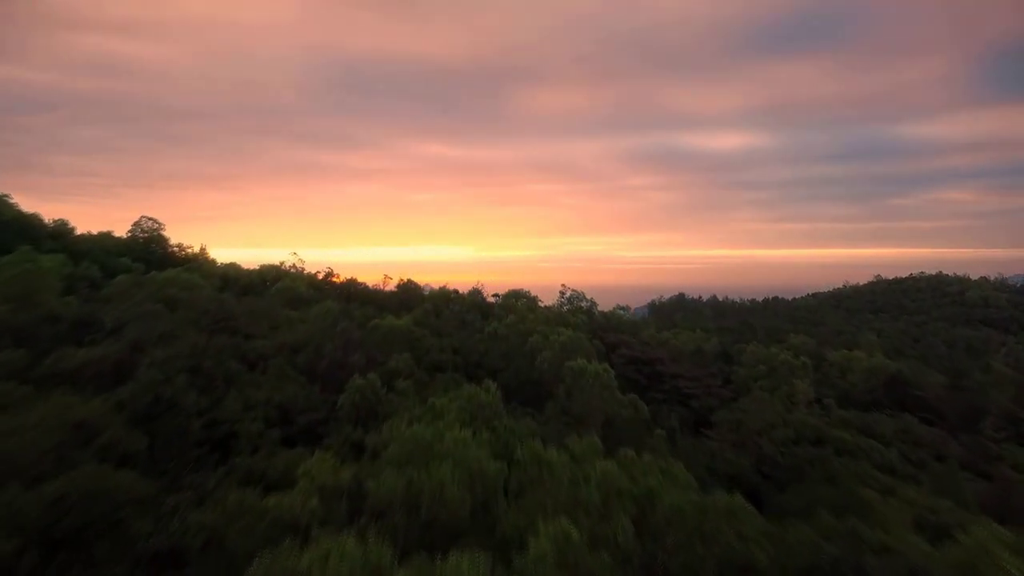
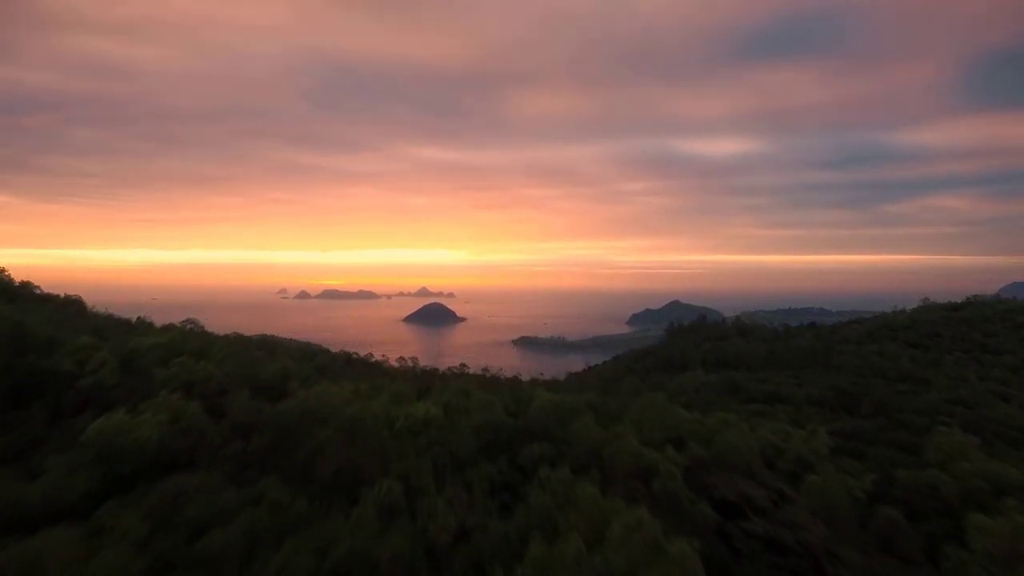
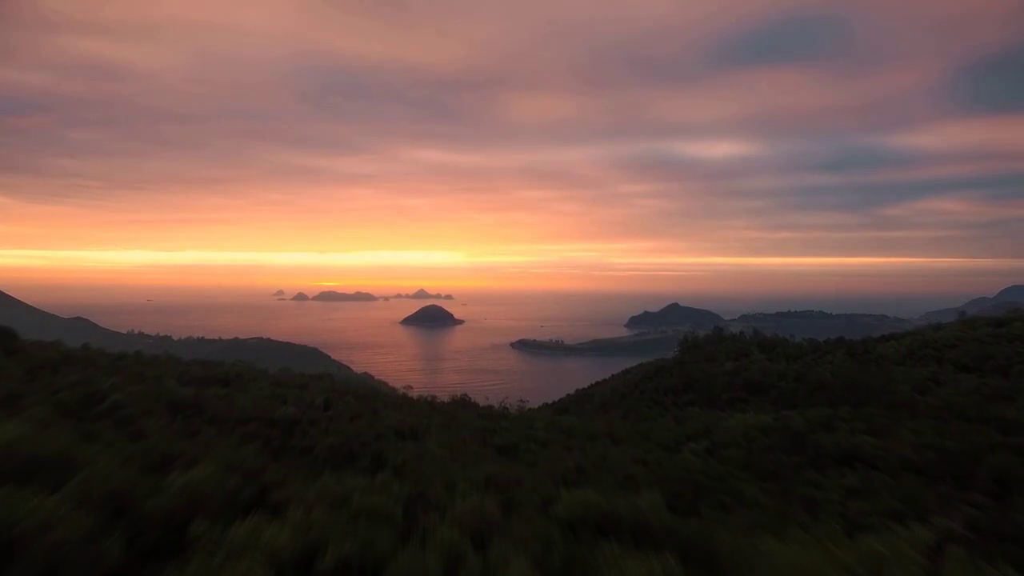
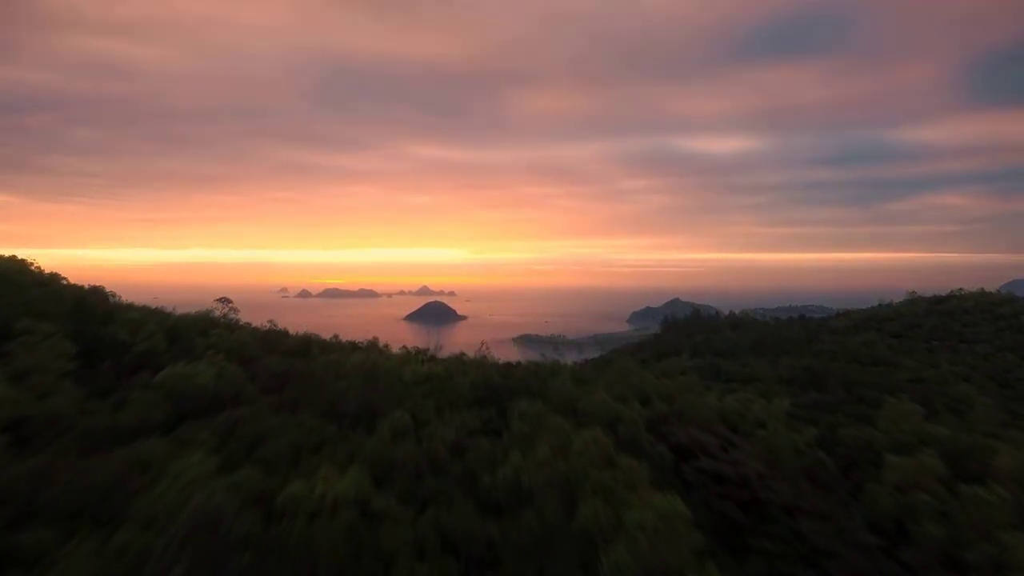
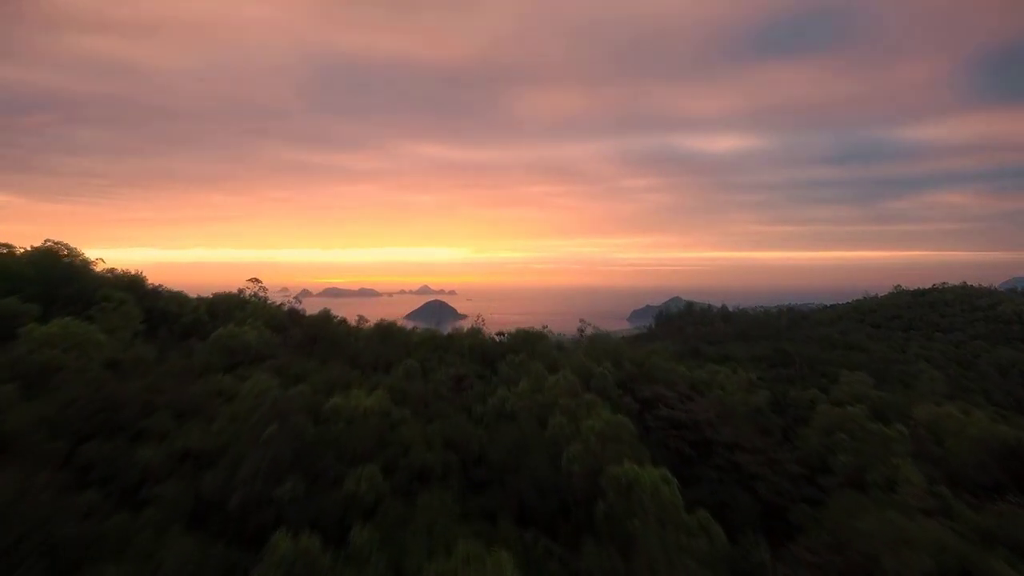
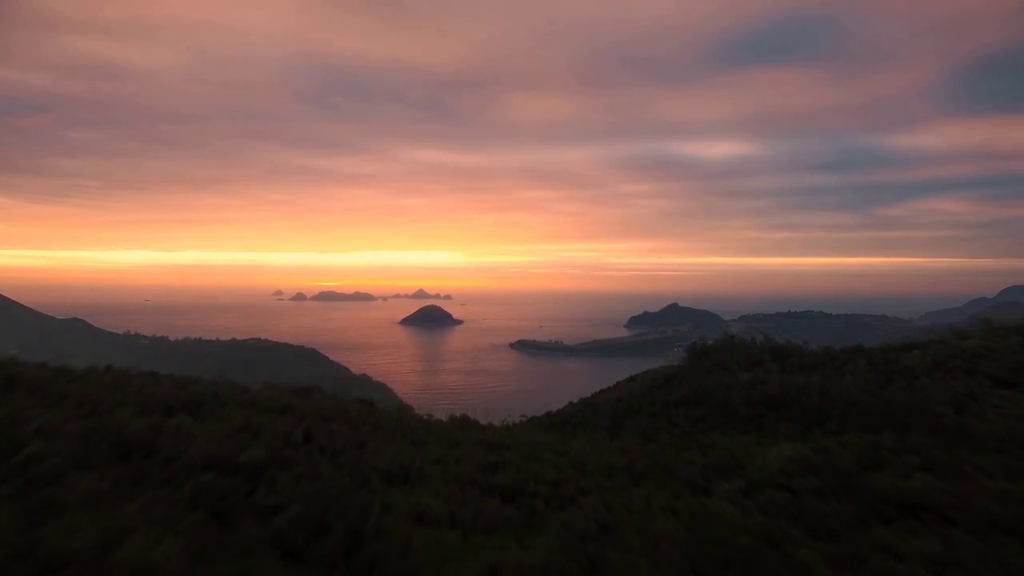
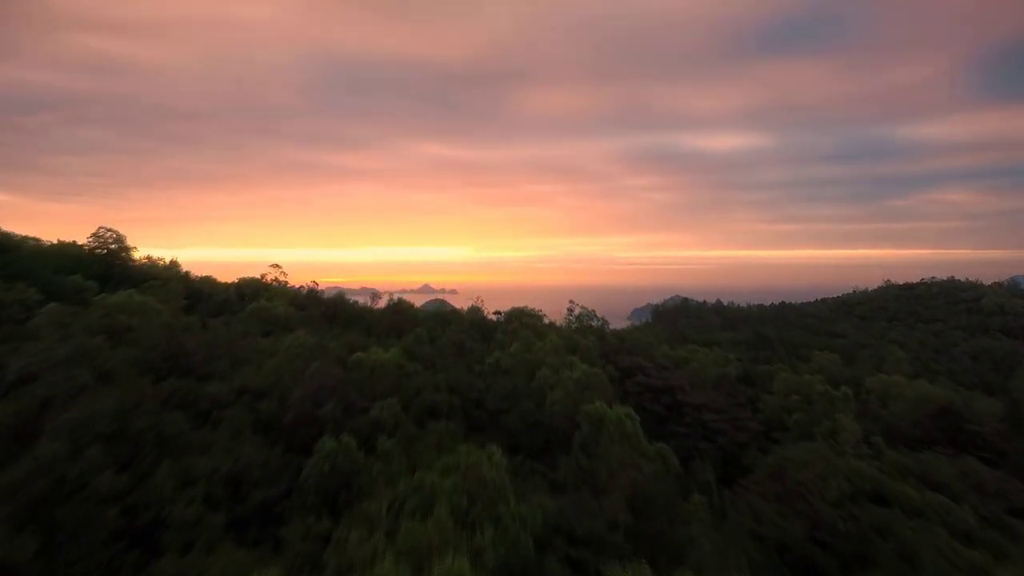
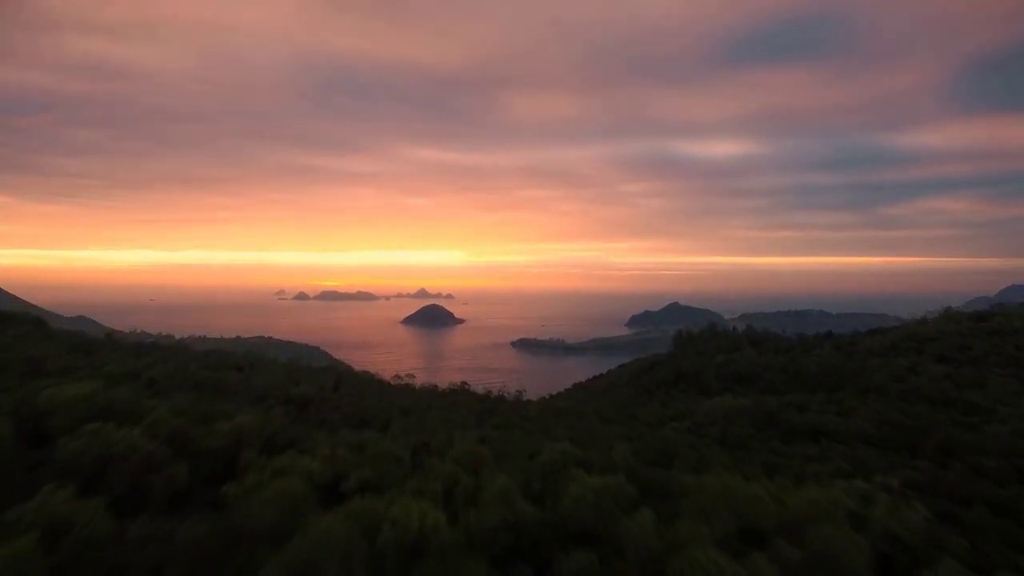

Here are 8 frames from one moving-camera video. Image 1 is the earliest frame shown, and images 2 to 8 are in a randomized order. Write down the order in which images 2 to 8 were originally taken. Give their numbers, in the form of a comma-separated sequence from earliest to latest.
7, 5, 4, 2, 8, 3, 6
